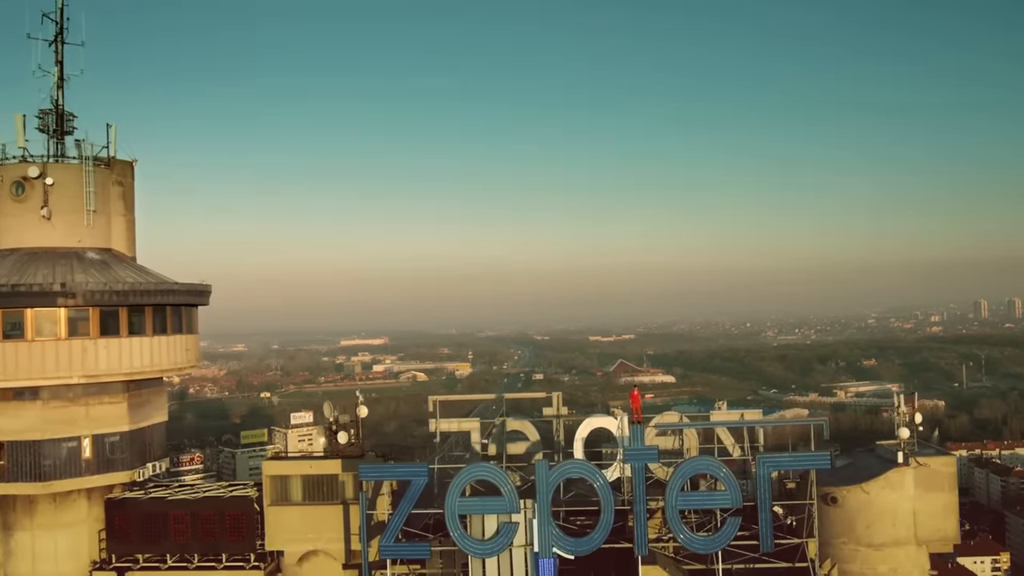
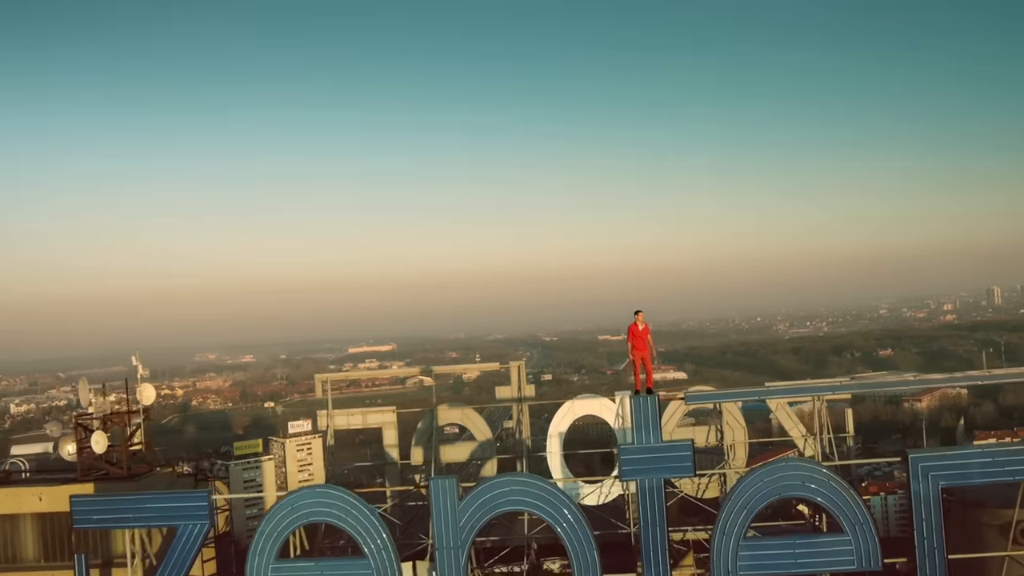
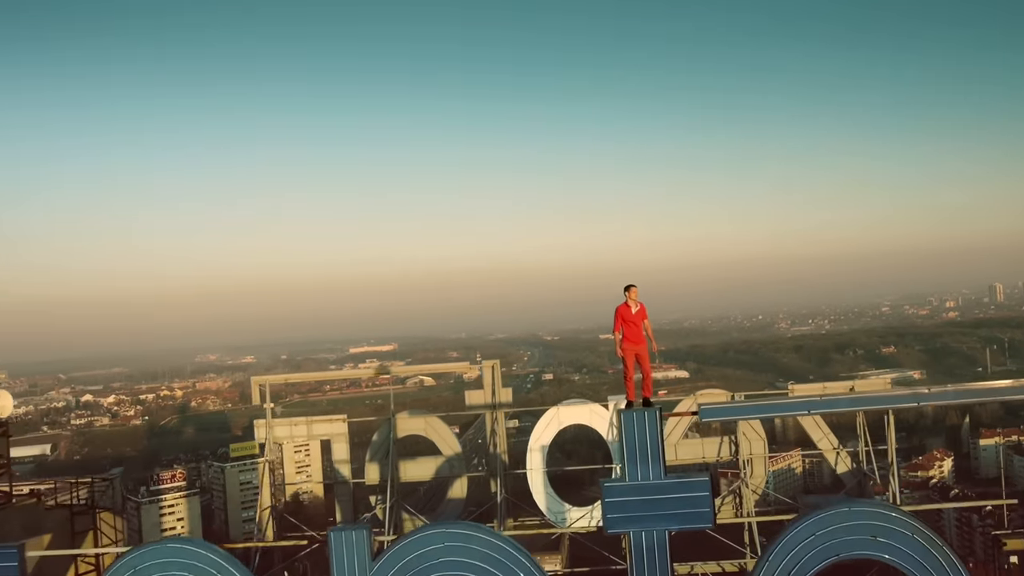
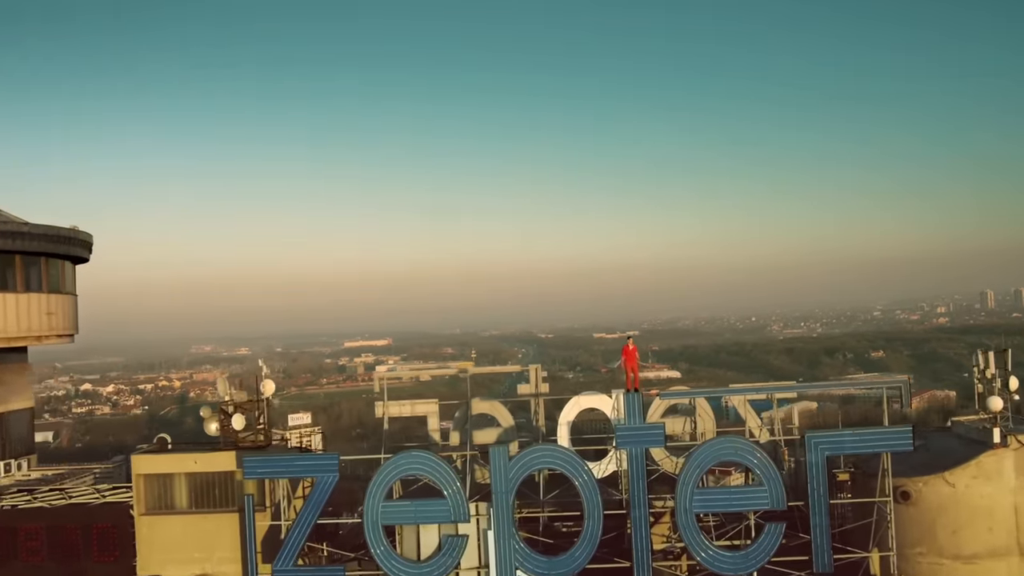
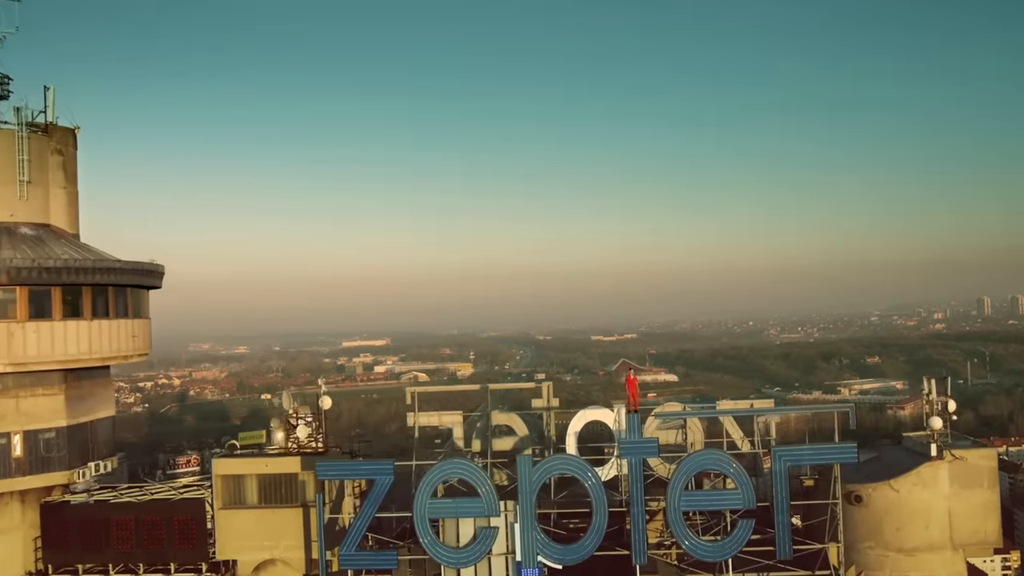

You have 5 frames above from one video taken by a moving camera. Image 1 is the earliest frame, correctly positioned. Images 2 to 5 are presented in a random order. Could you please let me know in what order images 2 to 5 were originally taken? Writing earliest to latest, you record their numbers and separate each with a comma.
5, 4, 2, 3
